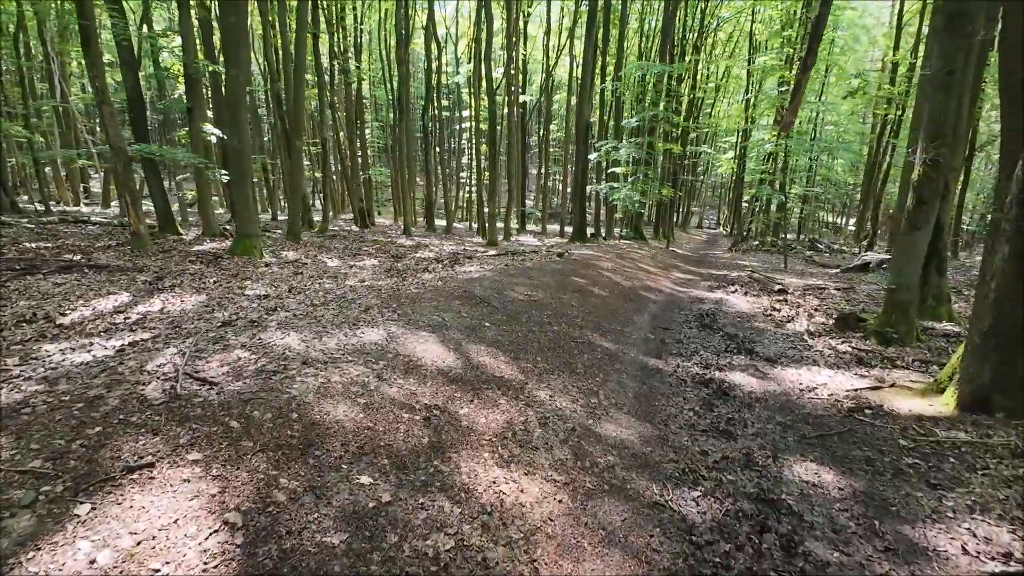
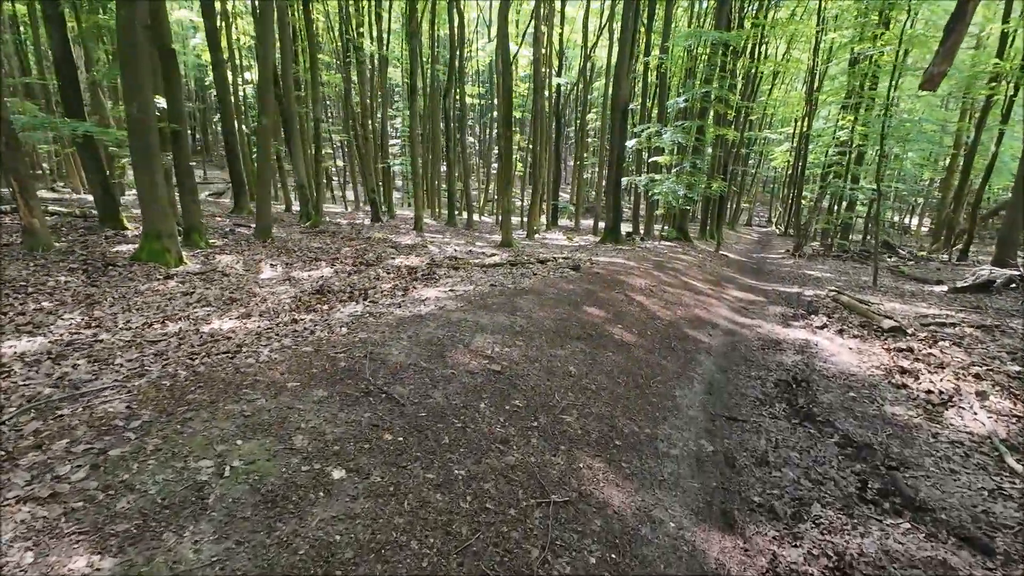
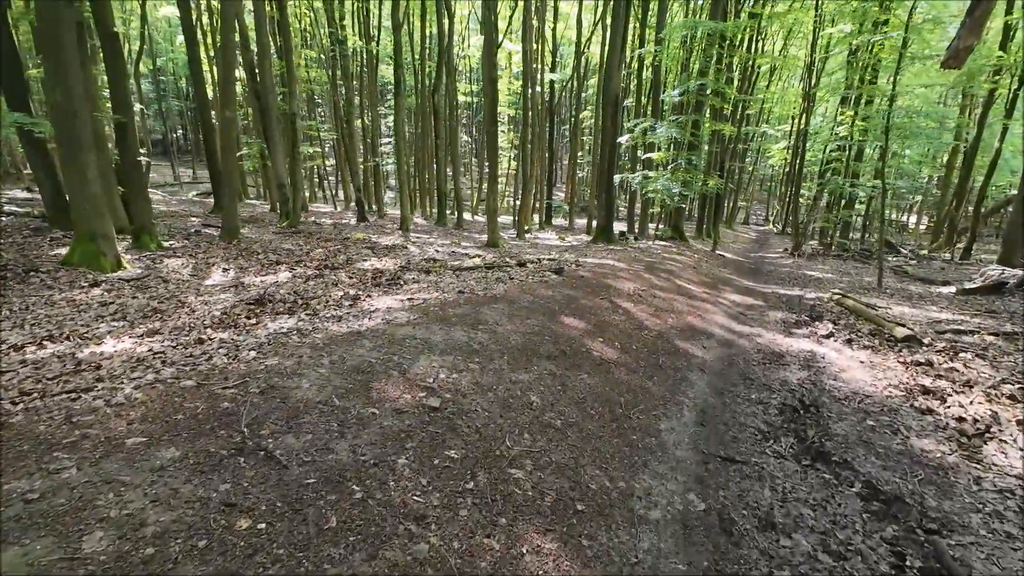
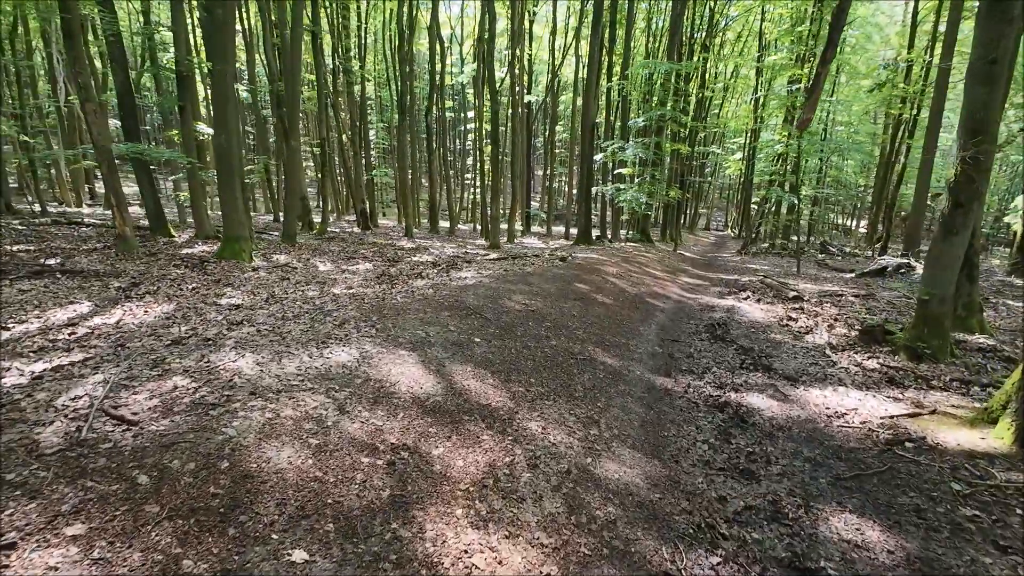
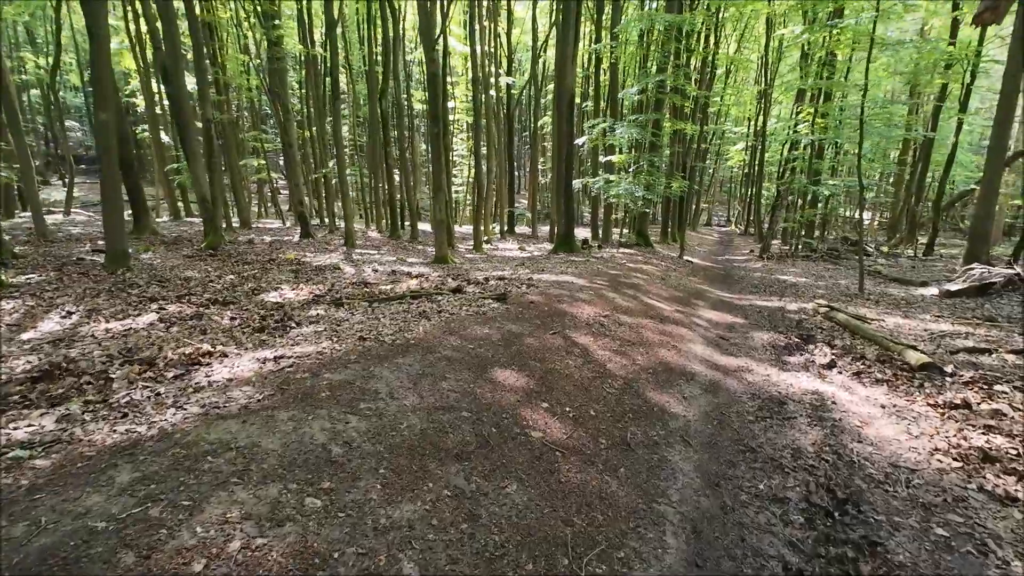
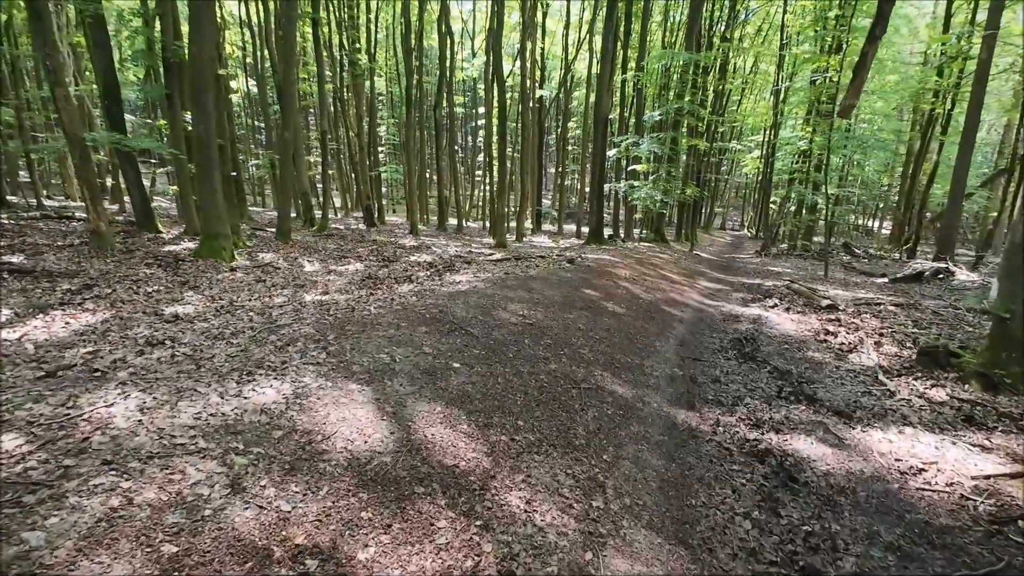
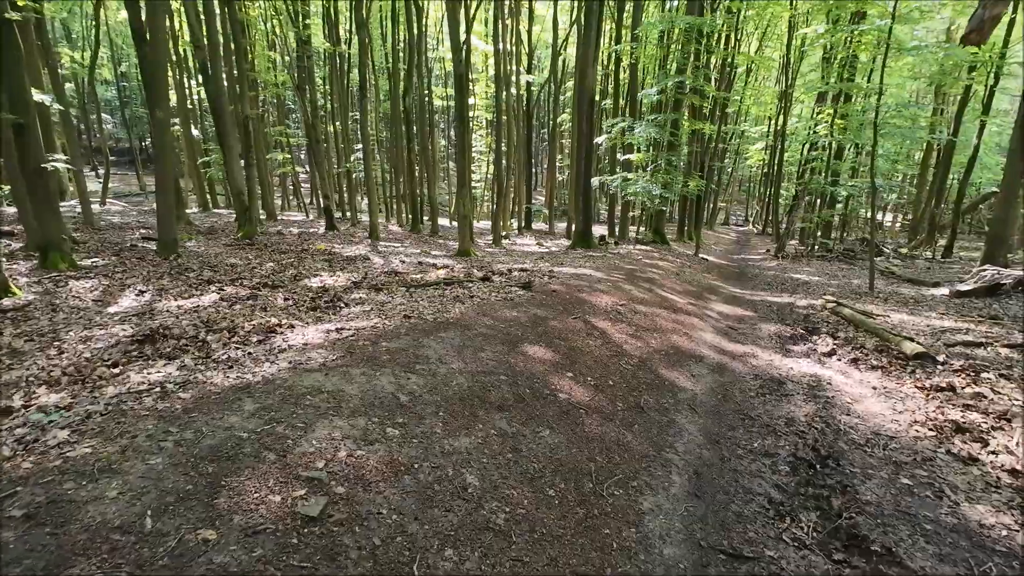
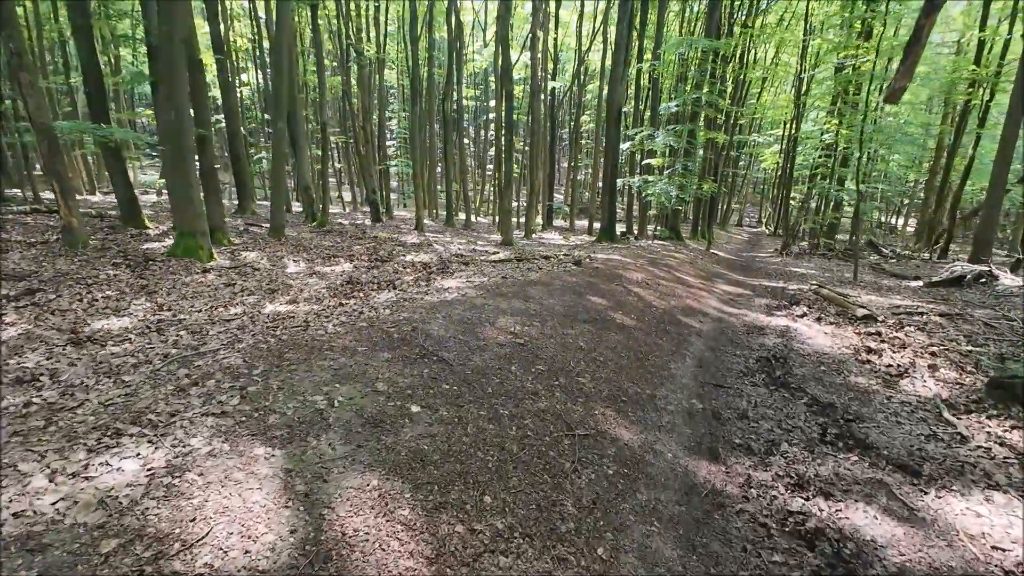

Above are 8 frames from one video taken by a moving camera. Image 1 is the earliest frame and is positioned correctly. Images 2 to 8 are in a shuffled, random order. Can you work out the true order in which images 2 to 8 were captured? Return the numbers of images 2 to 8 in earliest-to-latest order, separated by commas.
4, 6, 8, 2, 3, 7, 5
